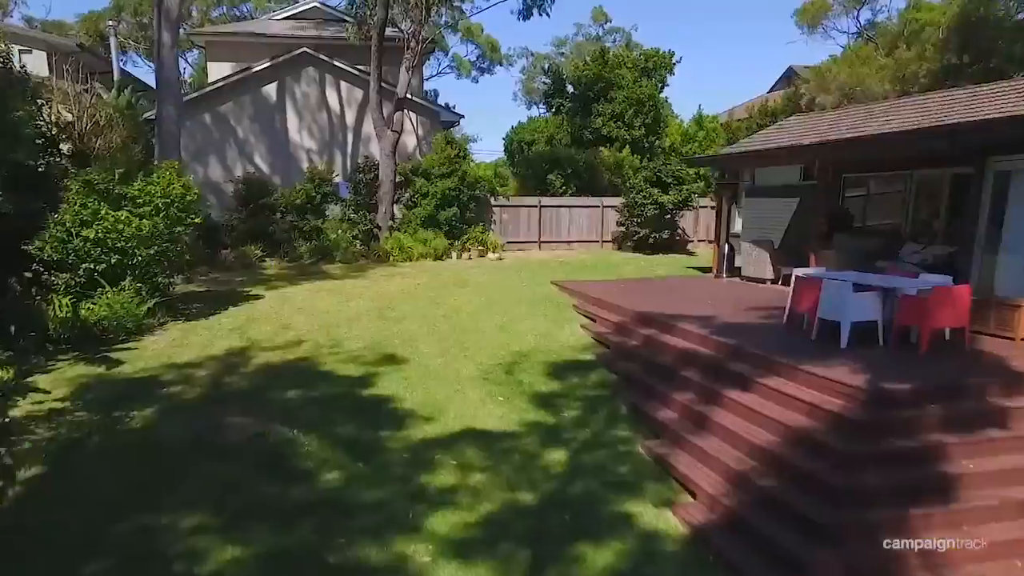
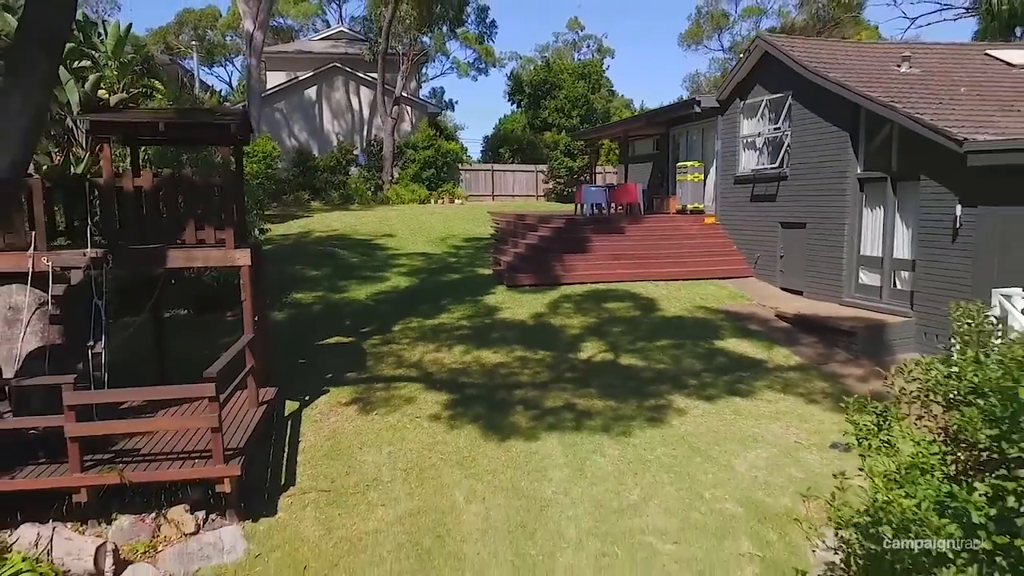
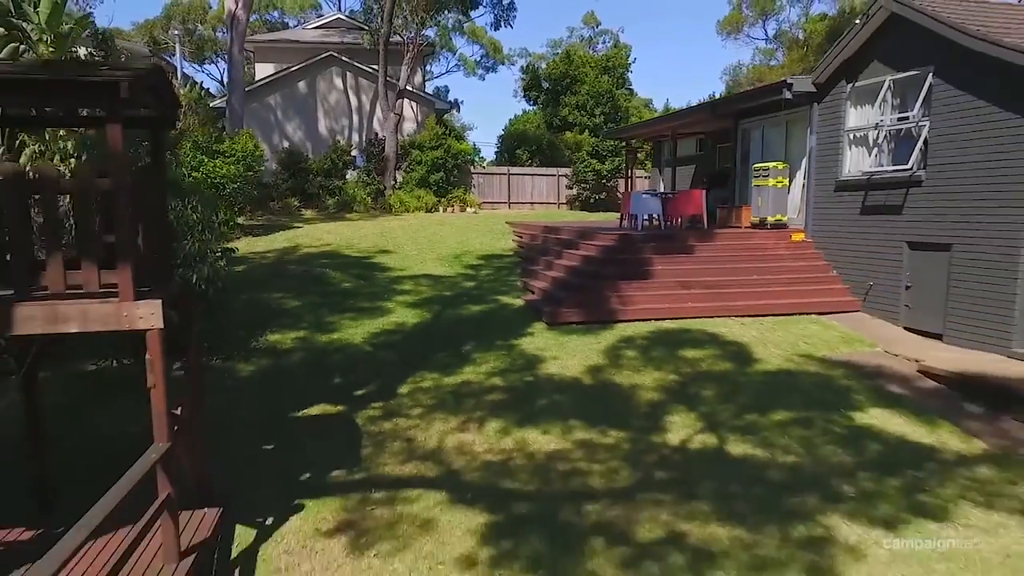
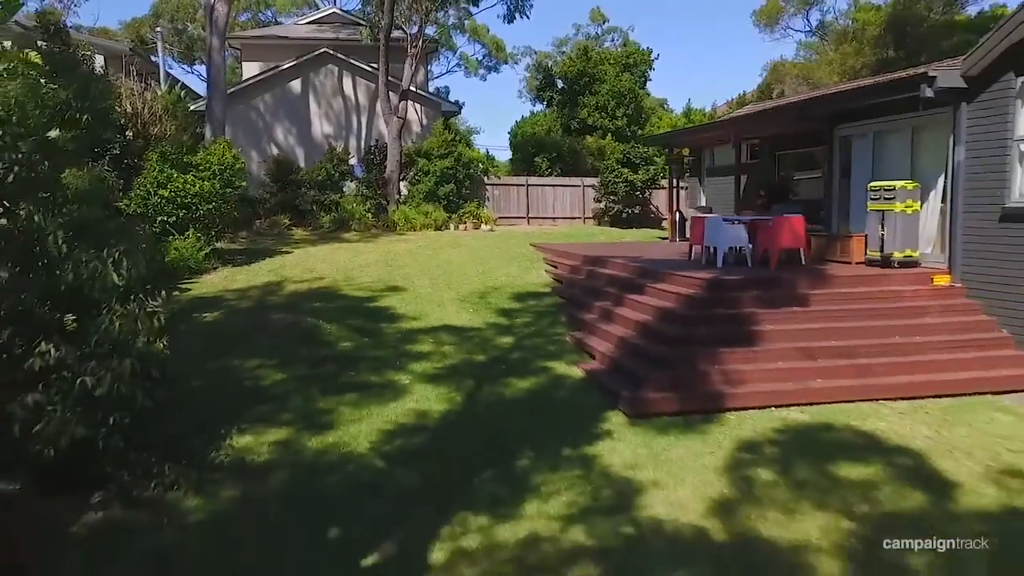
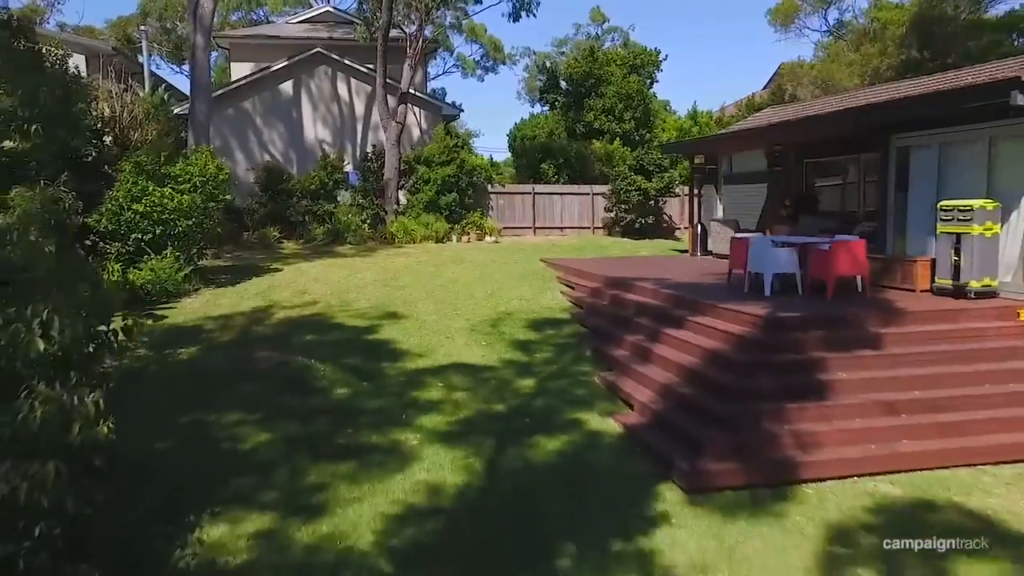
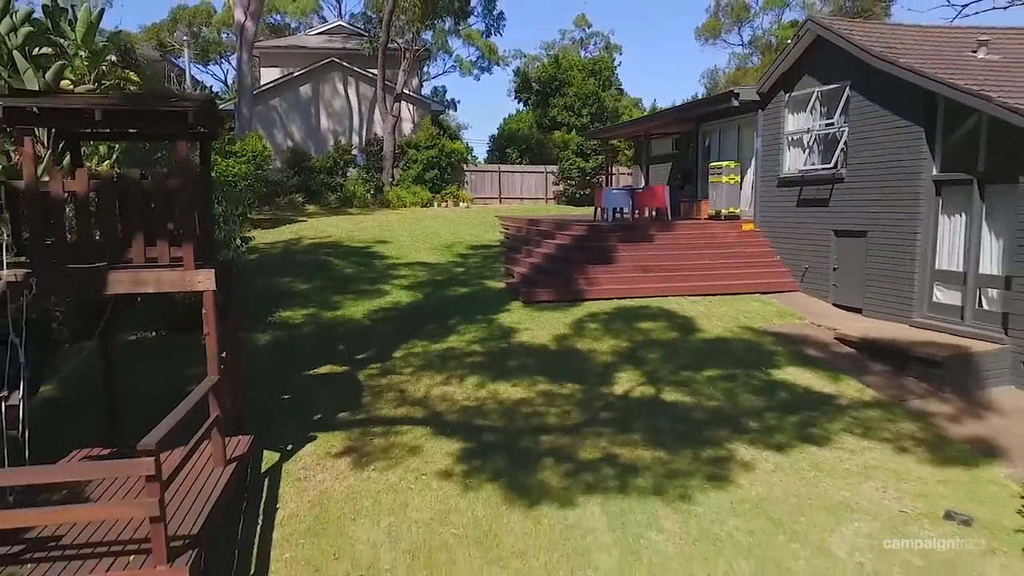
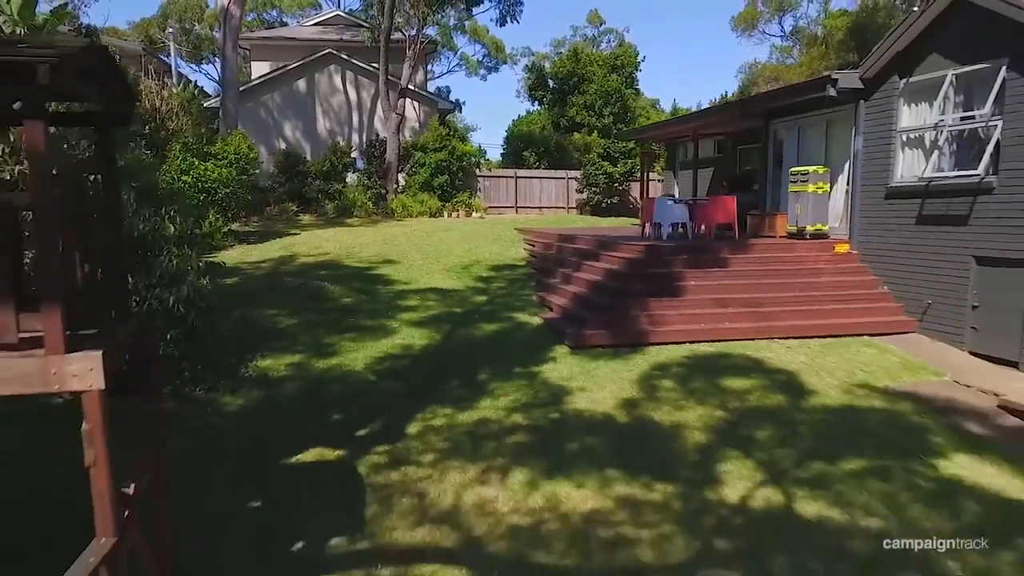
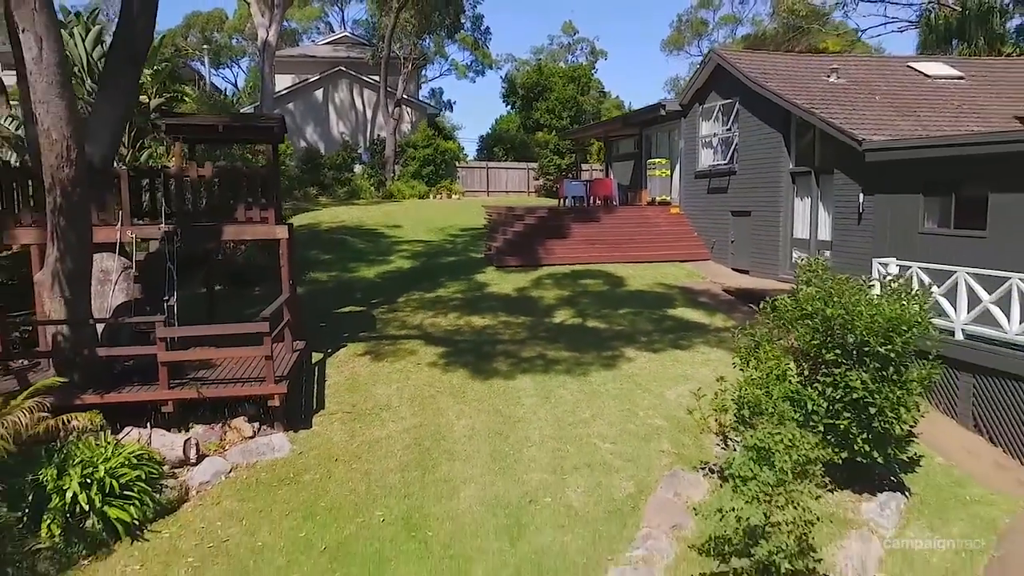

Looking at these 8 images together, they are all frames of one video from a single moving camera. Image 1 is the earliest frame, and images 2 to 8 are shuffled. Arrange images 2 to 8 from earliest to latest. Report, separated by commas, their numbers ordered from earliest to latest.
5, 4, 7, 3, 6, 2, 8
